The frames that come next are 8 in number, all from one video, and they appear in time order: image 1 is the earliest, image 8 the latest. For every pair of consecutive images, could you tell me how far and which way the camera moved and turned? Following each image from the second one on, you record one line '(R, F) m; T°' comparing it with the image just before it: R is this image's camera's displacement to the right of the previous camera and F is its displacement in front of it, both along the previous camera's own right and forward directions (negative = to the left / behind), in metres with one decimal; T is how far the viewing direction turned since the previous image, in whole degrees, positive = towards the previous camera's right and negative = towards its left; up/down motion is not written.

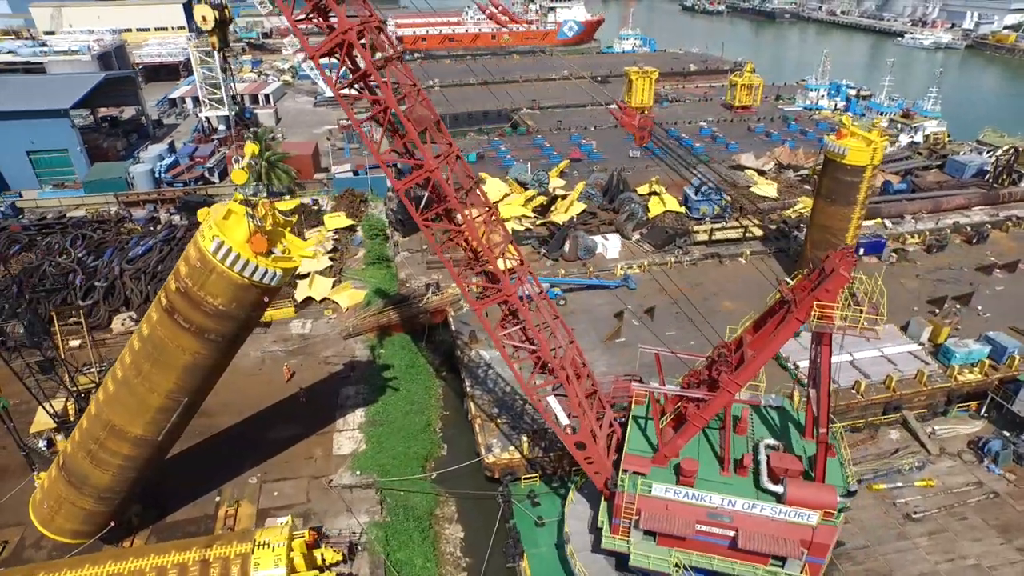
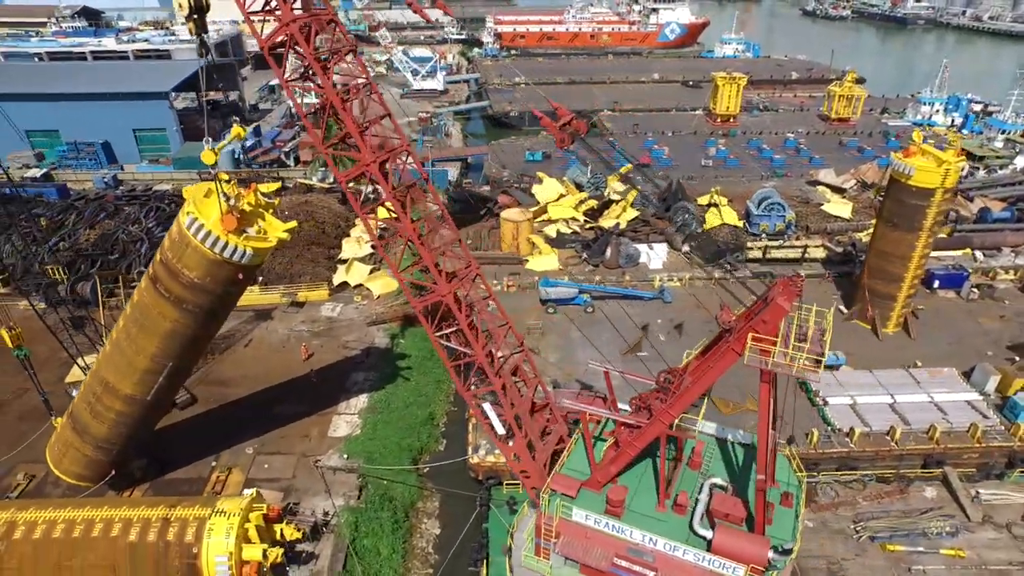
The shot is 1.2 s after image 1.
(+3.7, +0.8) m; -9°
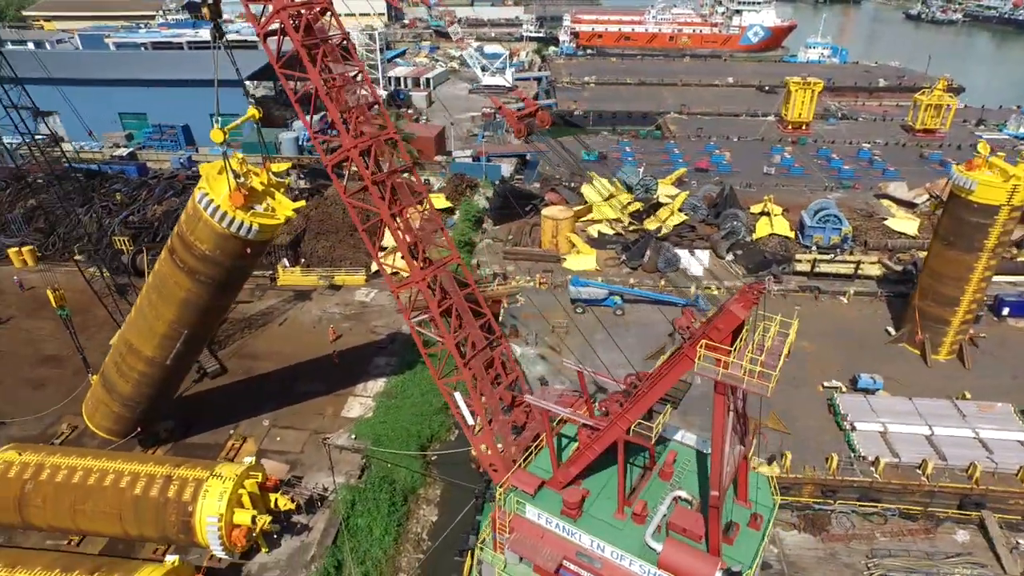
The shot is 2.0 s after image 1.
(+2.3, +0.3) m; -7°
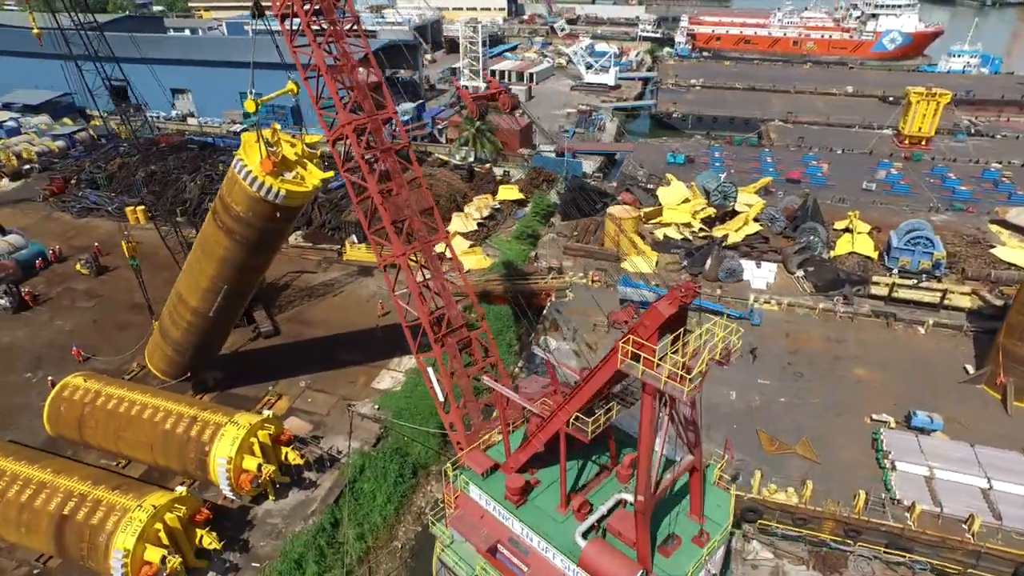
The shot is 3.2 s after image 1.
(+3.1, +0.3) m; -10°
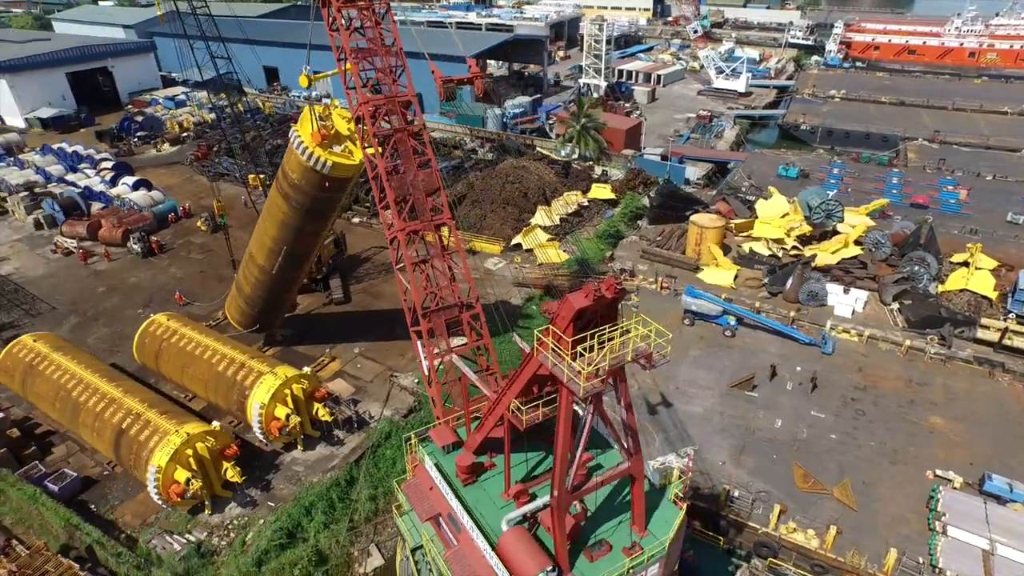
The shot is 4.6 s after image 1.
(+3.4, +0.3) m; -12°
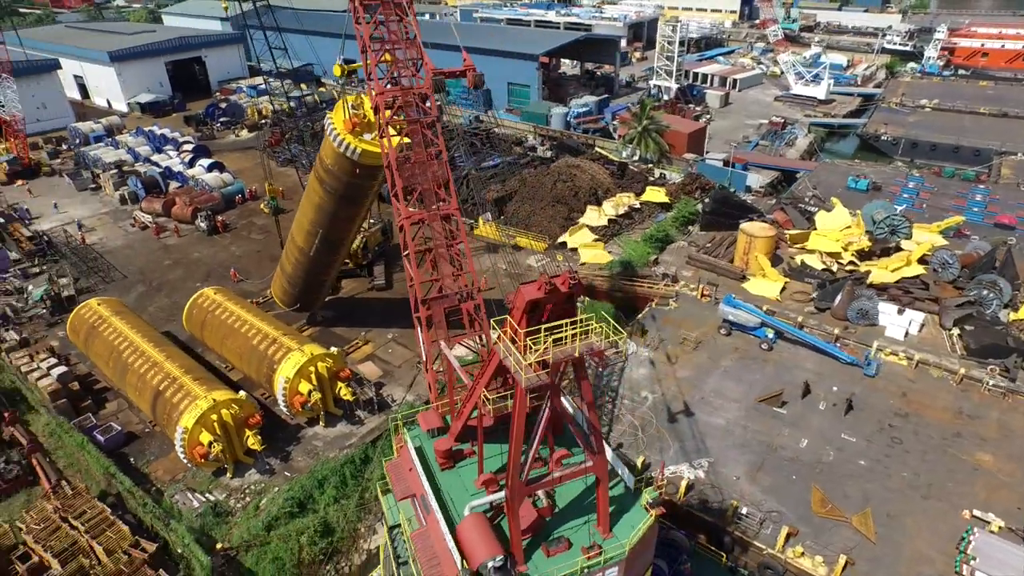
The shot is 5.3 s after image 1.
(+1.8, 0.0) m; -7°
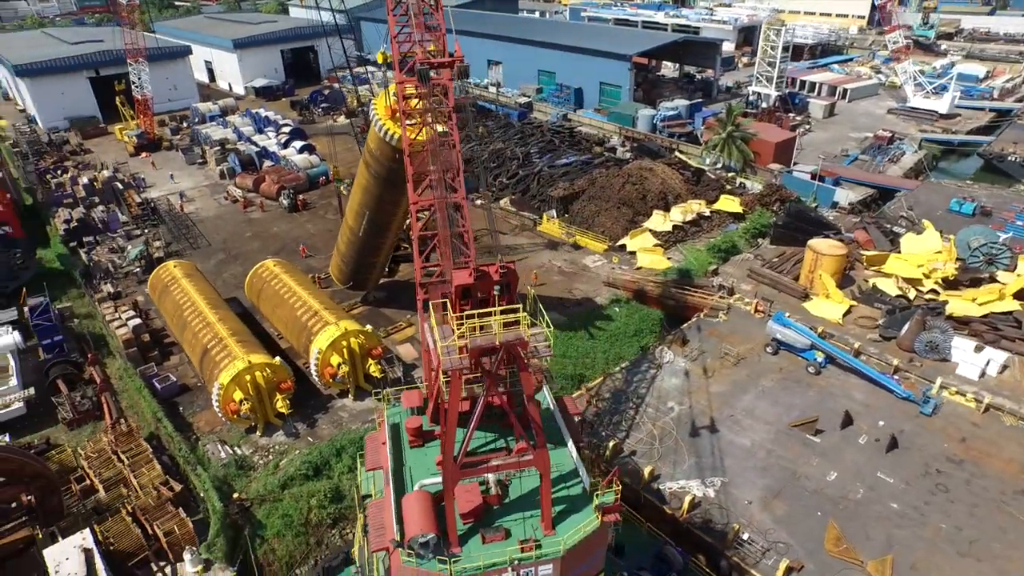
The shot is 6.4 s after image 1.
(+2.6, +0.1) m; -9°
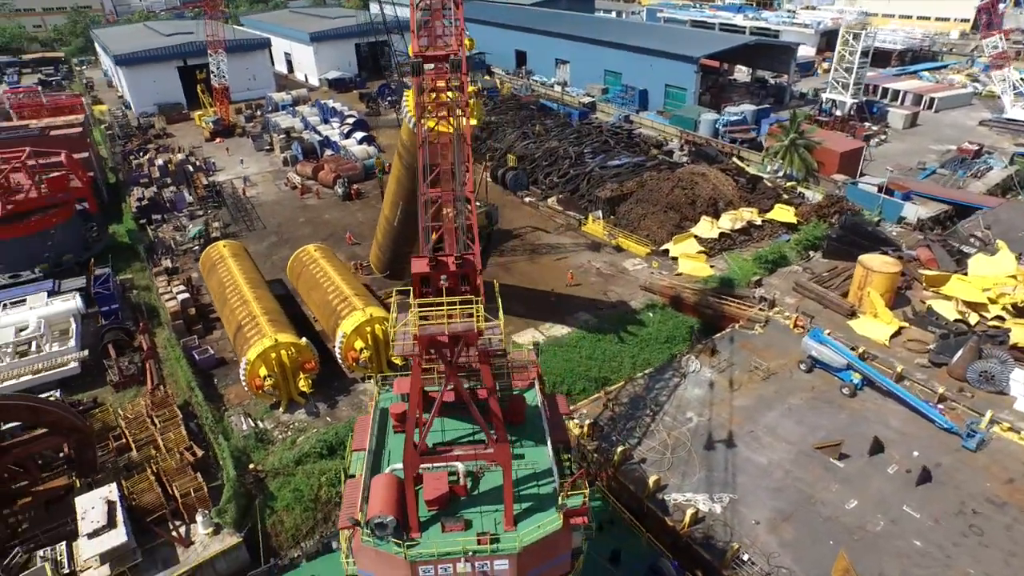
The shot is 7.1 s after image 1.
(+1.7, +0.2) m; -6°
